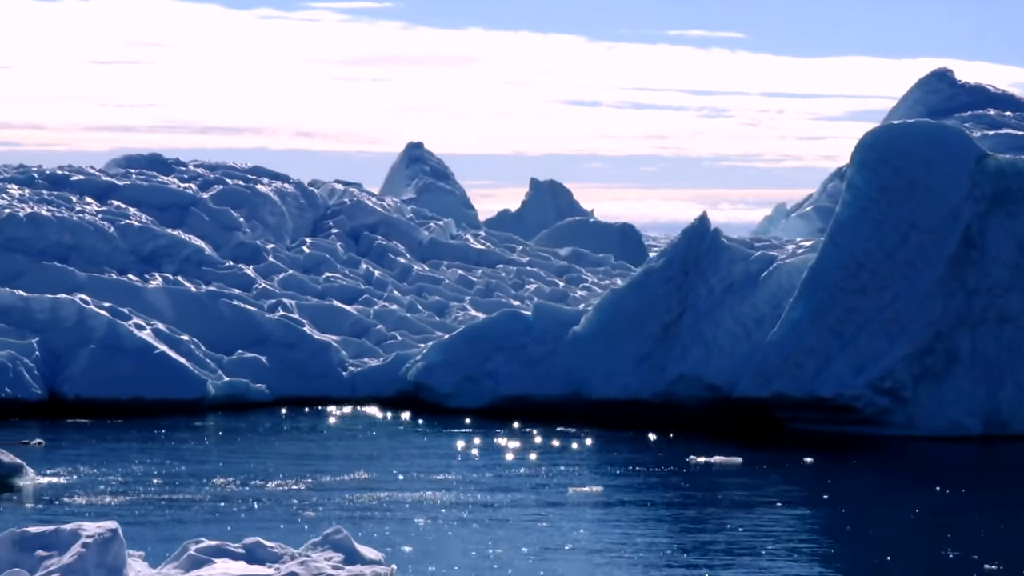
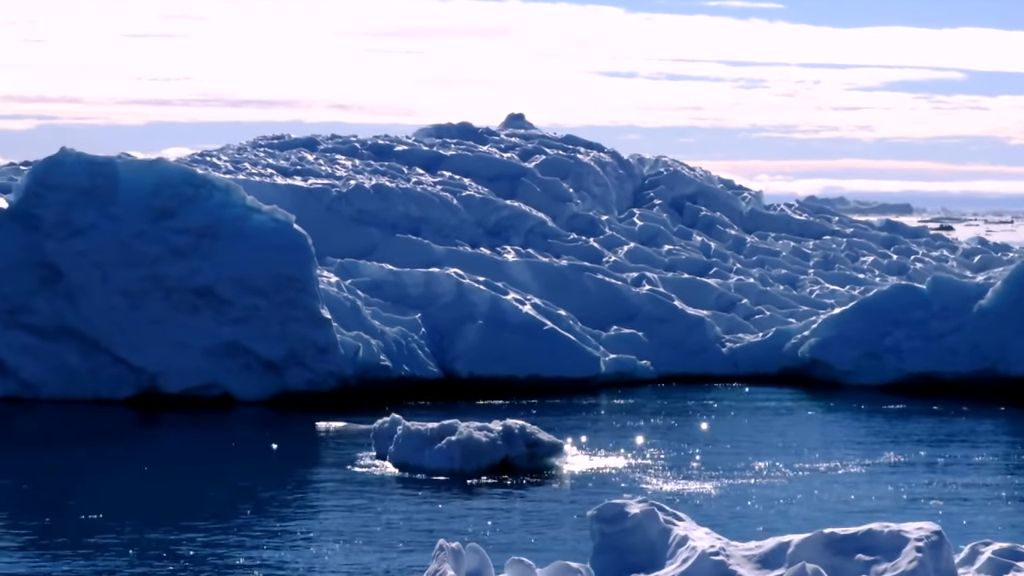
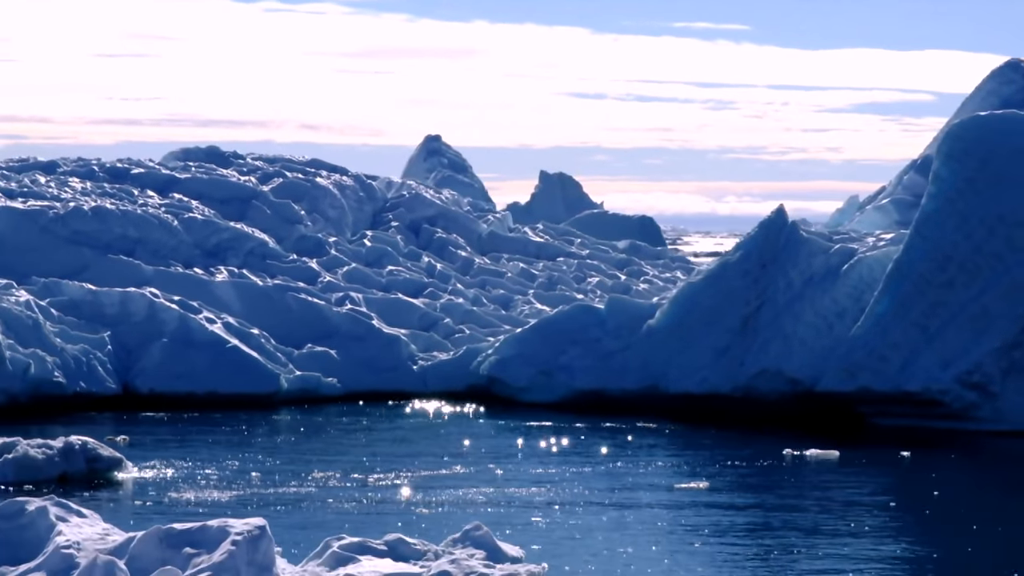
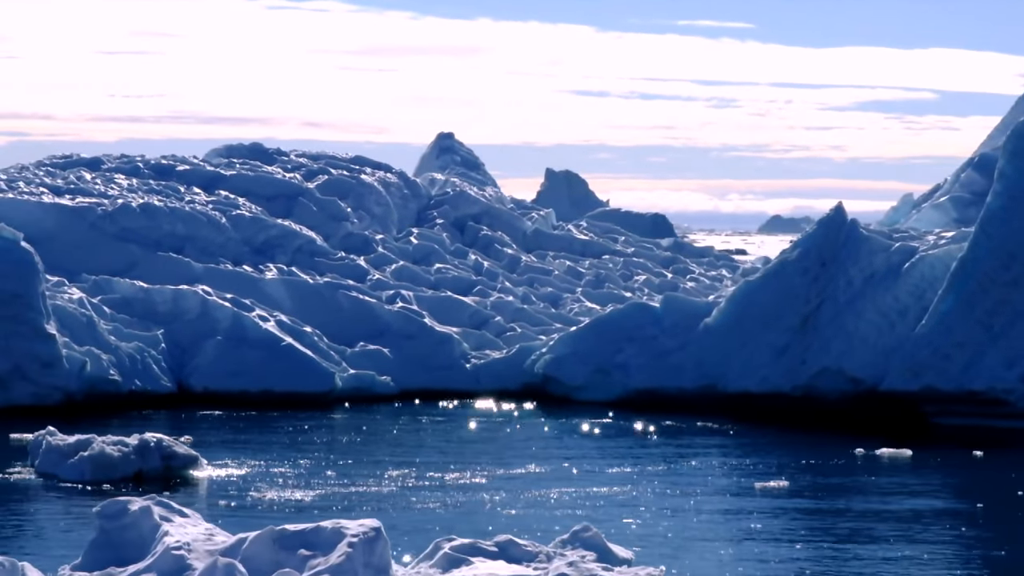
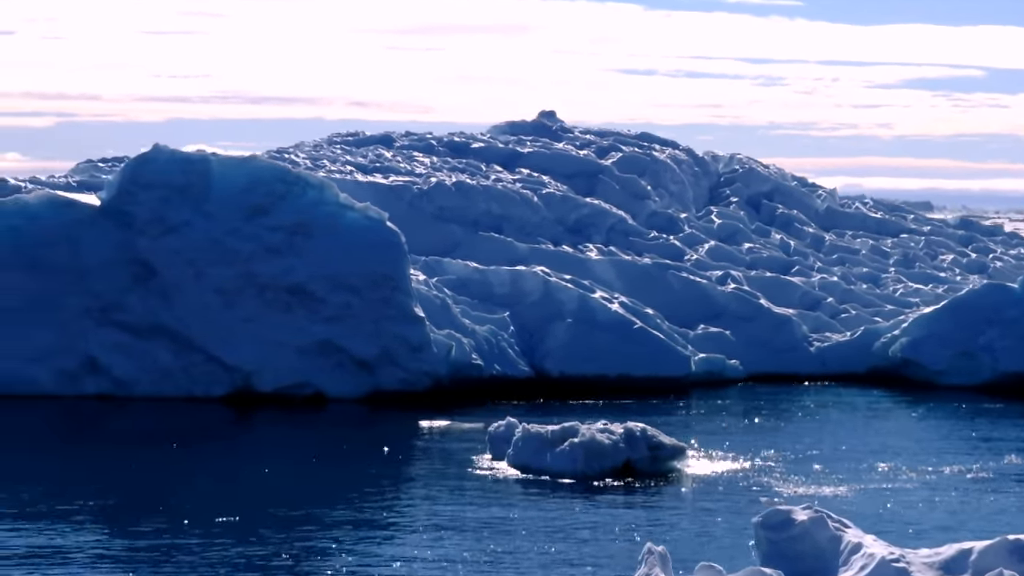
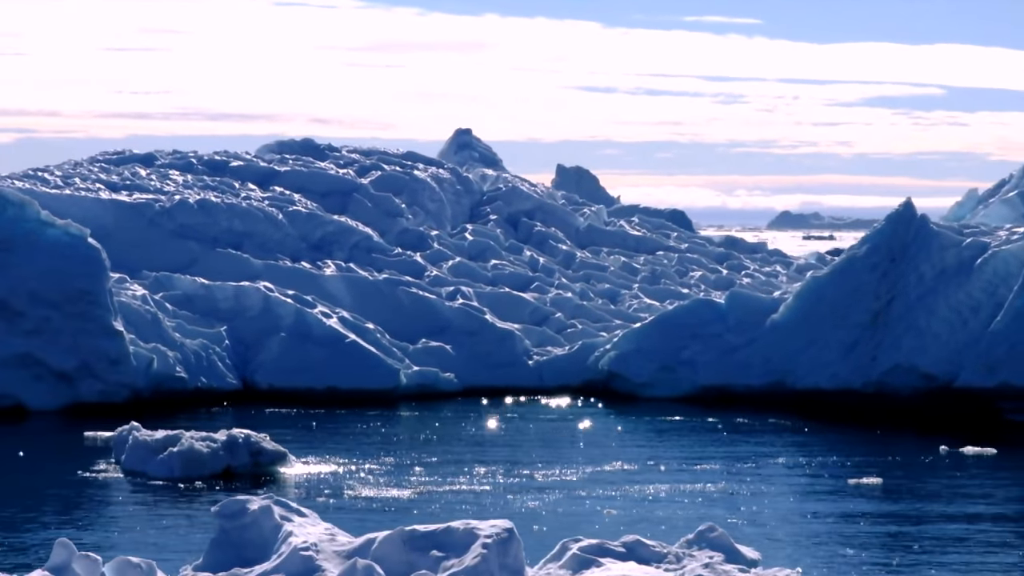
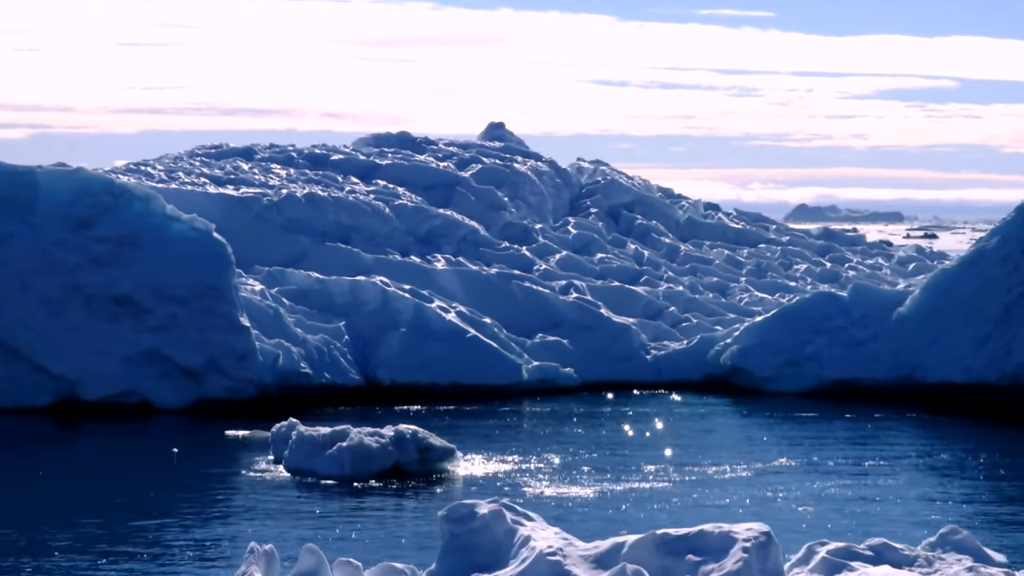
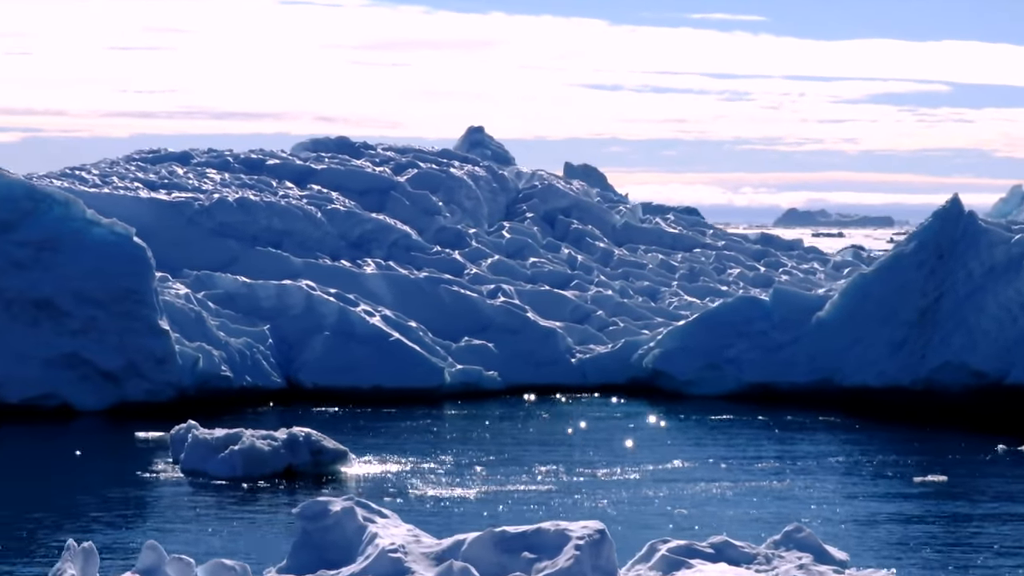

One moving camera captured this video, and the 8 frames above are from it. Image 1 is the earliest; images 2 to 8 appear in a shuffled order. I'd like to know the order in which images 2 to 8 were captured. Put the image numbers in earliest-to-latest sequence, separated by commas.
3, 4, 6, 8, 7, 2, 5
